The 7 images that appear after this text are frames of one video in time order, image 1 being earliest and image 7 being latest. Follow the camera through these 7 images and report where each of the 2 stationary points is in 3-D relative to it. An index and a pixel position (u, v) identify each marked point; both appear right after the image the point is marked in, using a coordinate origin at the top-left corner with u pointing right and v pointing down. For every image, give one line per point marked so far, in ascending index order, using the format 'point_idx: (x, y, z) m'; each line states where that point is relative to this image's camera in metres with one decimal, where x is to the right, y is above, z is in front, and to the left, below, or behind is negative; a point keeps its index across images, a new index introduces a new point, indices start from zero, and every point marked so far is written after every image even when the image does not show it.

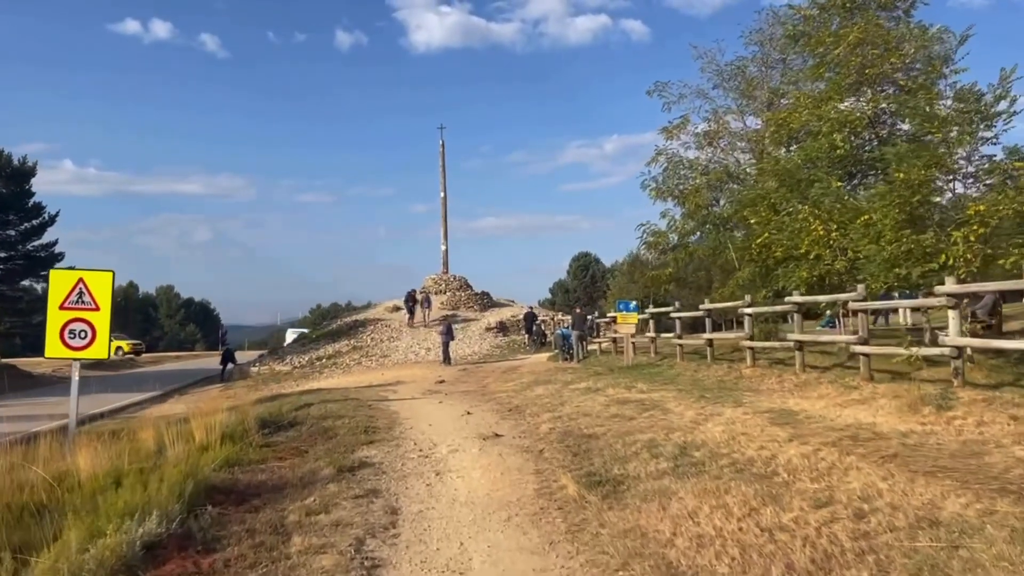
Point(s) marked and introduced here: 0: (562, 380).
0: (+1.1, -2.0, +17.8) m
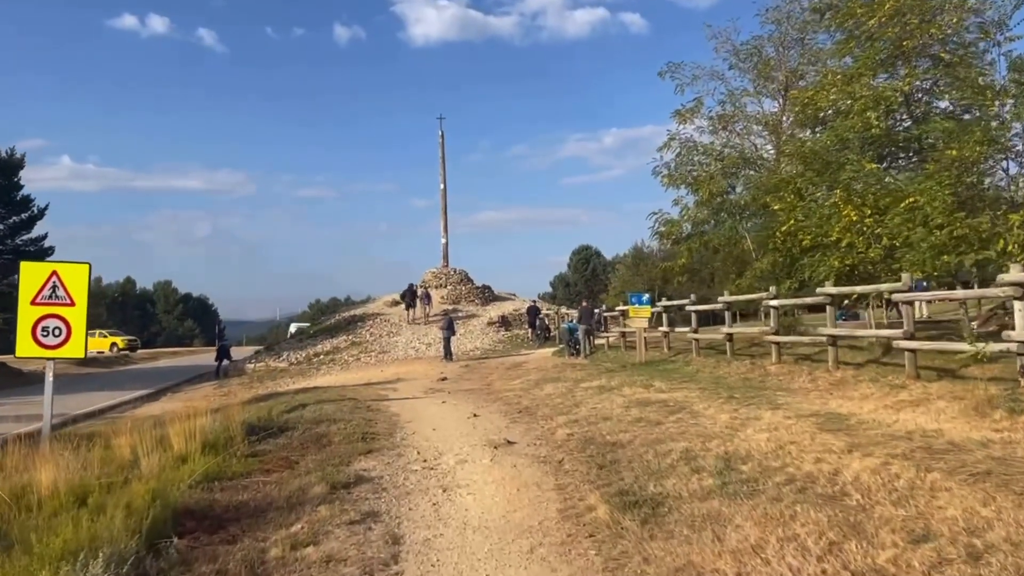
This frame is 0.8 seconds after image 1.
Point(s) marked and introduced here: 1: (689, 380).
0: (+1.2, -1.8, +16.8) m
1: (+3.0, -1.6, +14.1) m
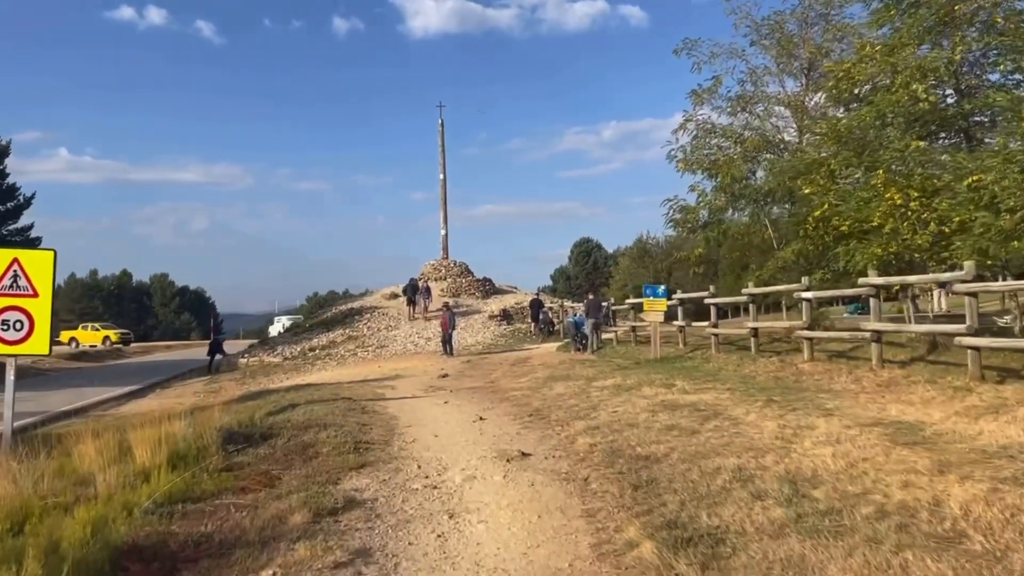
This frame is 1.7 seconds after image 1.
0: (+1.3, -1.7, +15.7) m
1: (+3.1, -1.4, +12.9) m
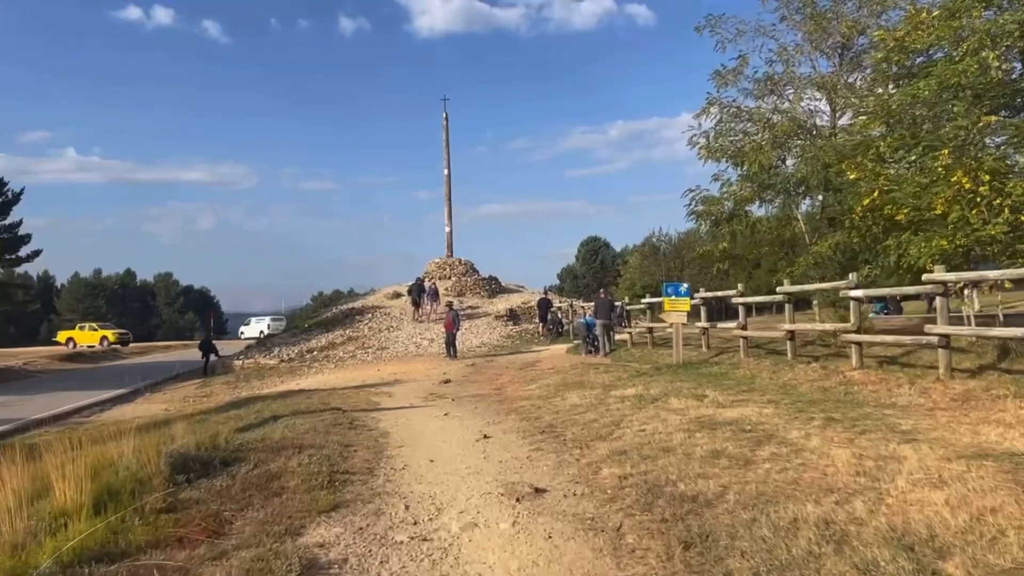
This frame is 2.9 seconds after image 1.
0: (+1.5, -1.6, +14.2) m
1: (+3.3, -1.4, +11.4) m
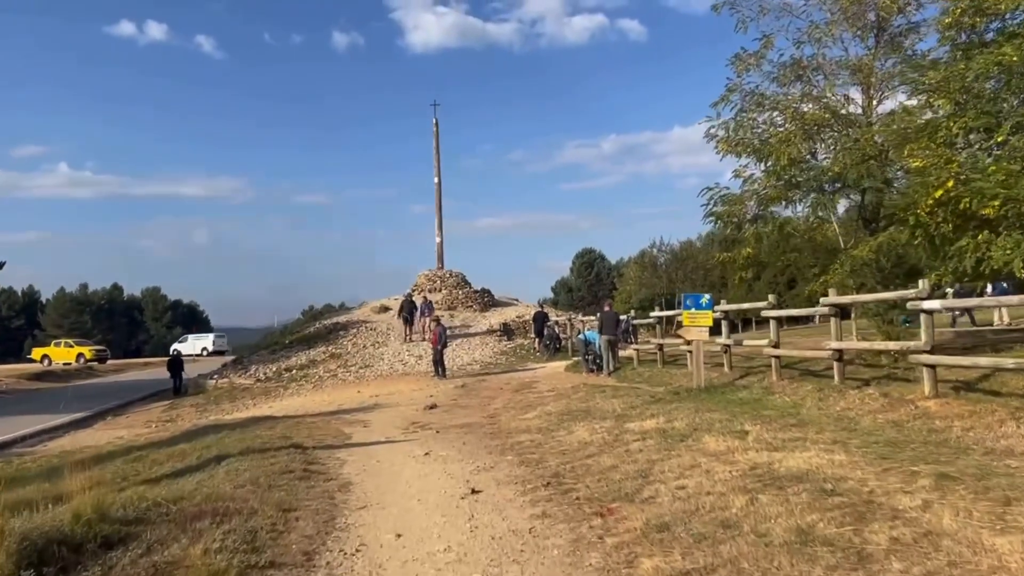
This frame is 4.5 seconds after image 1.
0: (+1.4, -1.8, +12.0) m
1: (+3.2, -1.5, +9.3) m
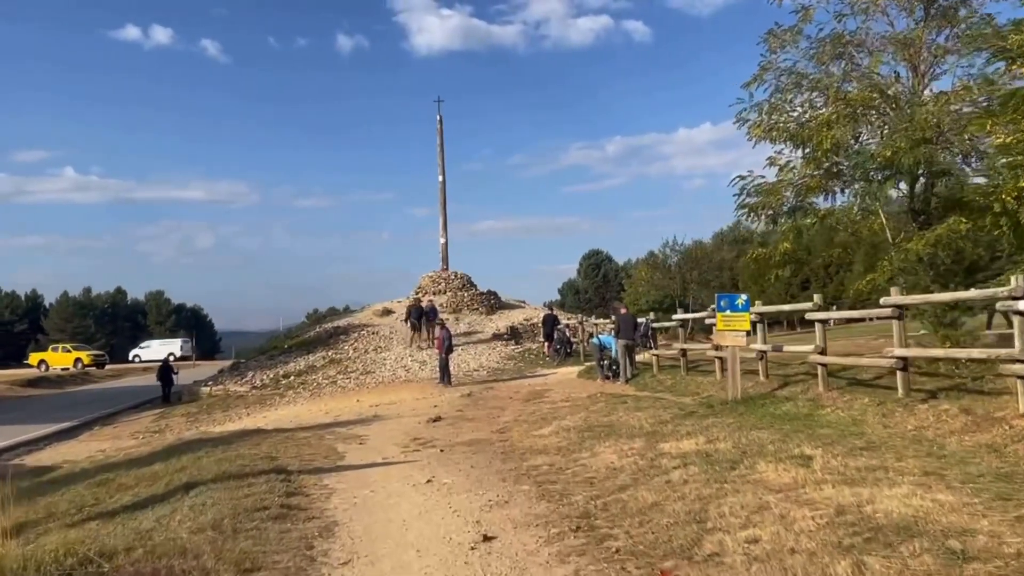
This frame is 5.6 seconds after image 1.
0: (+1.6, -1.8, +10.6) m
1: (+3.4, -1.5, +7.9) m
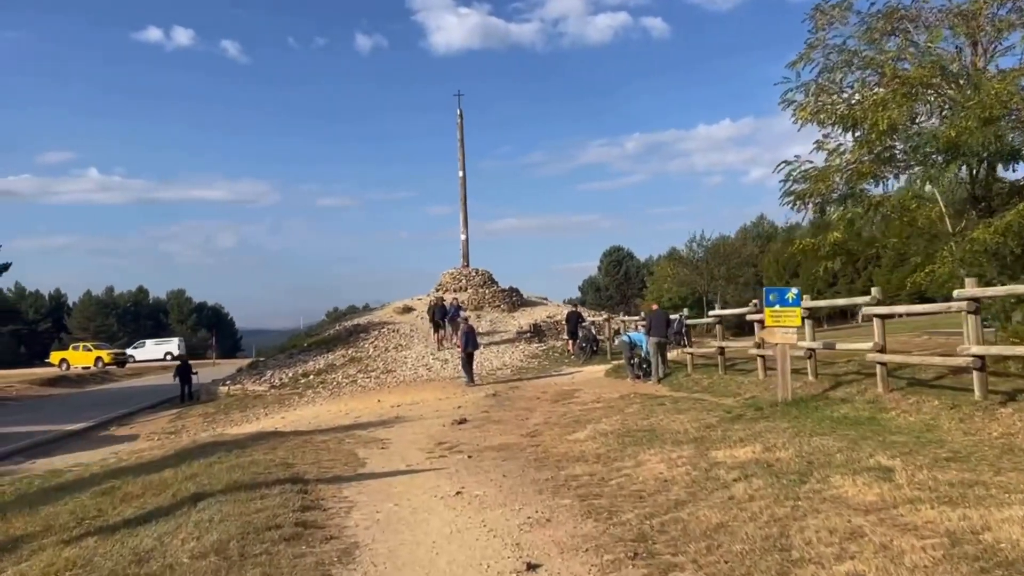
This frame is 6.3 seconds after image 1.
0: (+2.0, -1.7, +9.8) m
1: (+3.7, -1.4, +7.0) m
